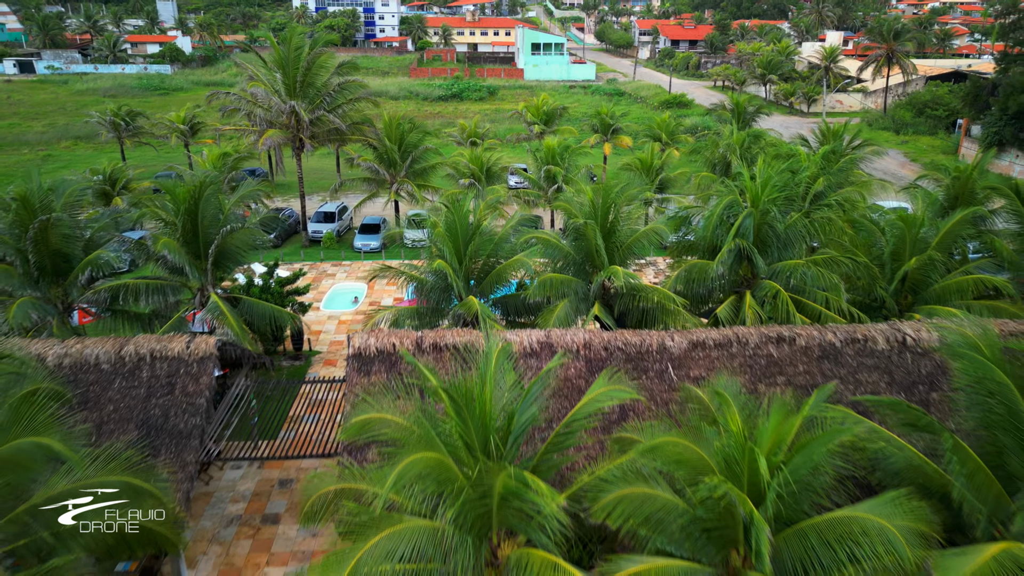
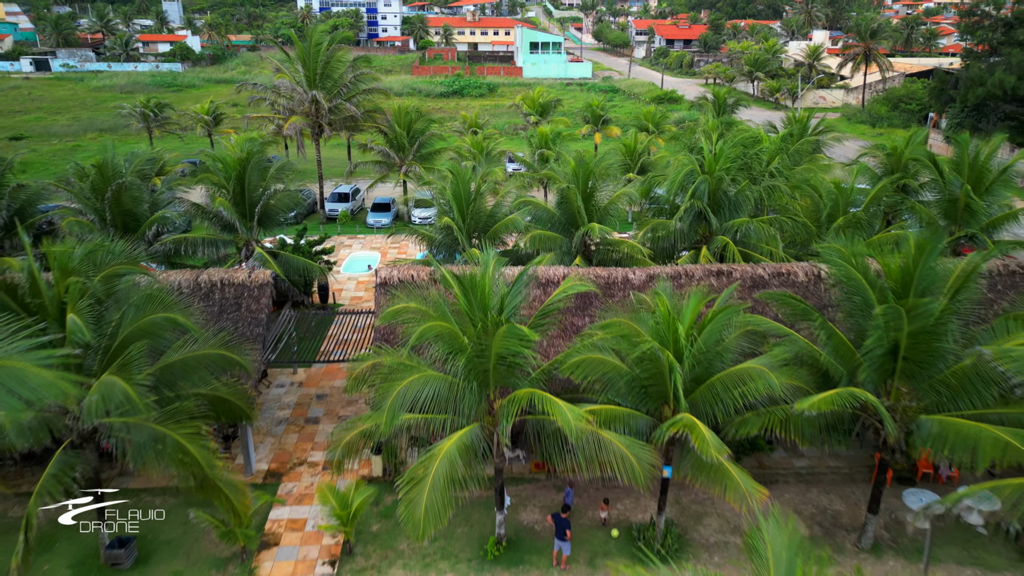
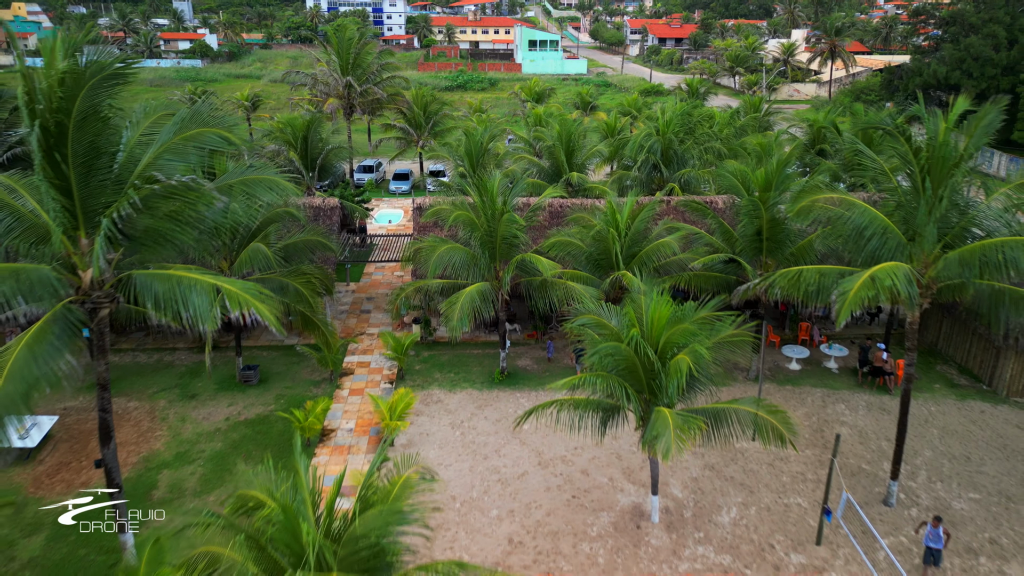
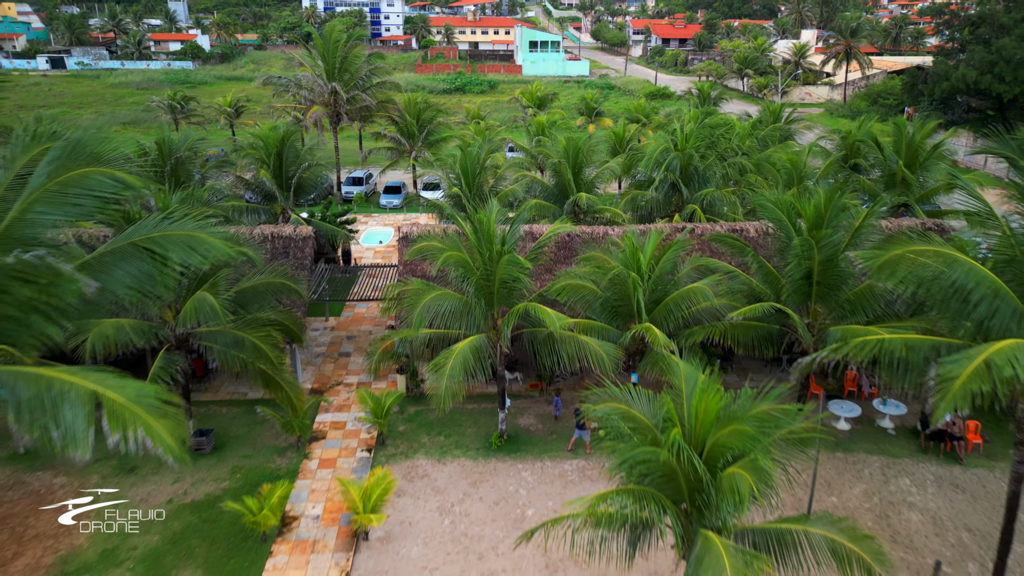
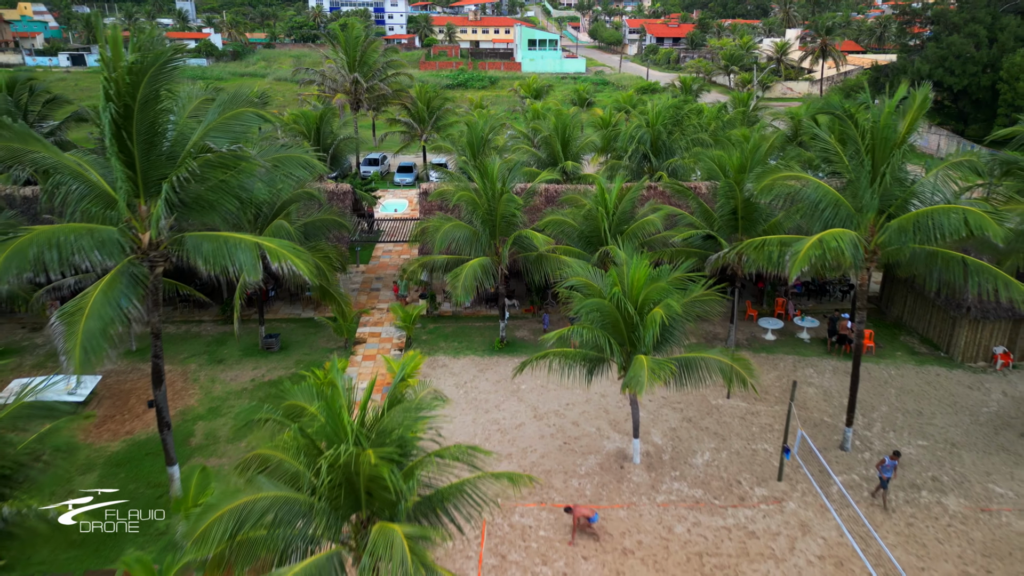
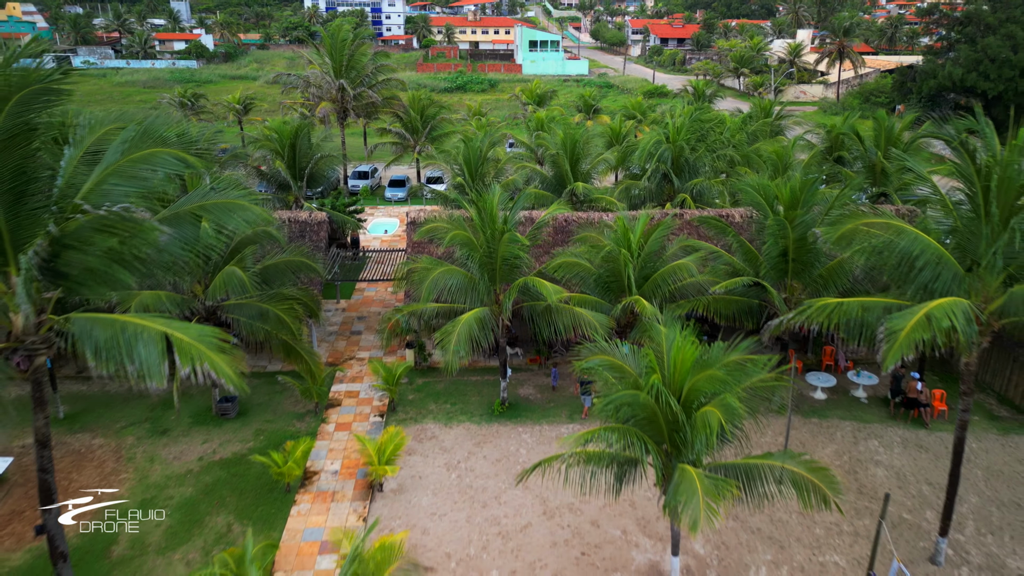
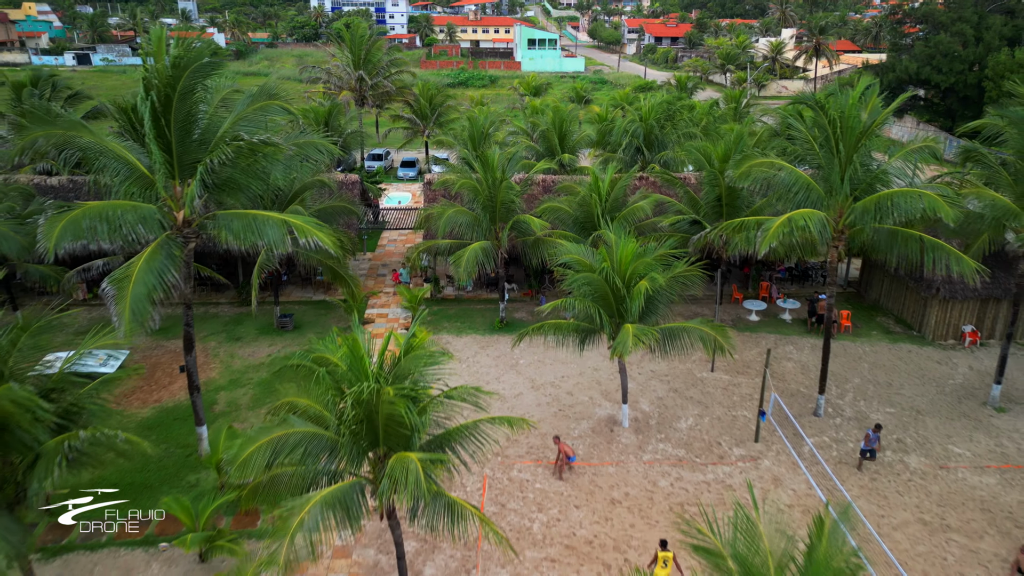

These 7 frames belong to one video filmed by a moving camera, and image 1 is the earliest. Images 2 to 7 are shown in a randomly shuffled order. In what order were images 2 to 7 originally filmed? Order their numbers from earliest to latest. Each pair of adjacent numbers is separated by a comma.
2, 4, 6, 3, 5, 7
